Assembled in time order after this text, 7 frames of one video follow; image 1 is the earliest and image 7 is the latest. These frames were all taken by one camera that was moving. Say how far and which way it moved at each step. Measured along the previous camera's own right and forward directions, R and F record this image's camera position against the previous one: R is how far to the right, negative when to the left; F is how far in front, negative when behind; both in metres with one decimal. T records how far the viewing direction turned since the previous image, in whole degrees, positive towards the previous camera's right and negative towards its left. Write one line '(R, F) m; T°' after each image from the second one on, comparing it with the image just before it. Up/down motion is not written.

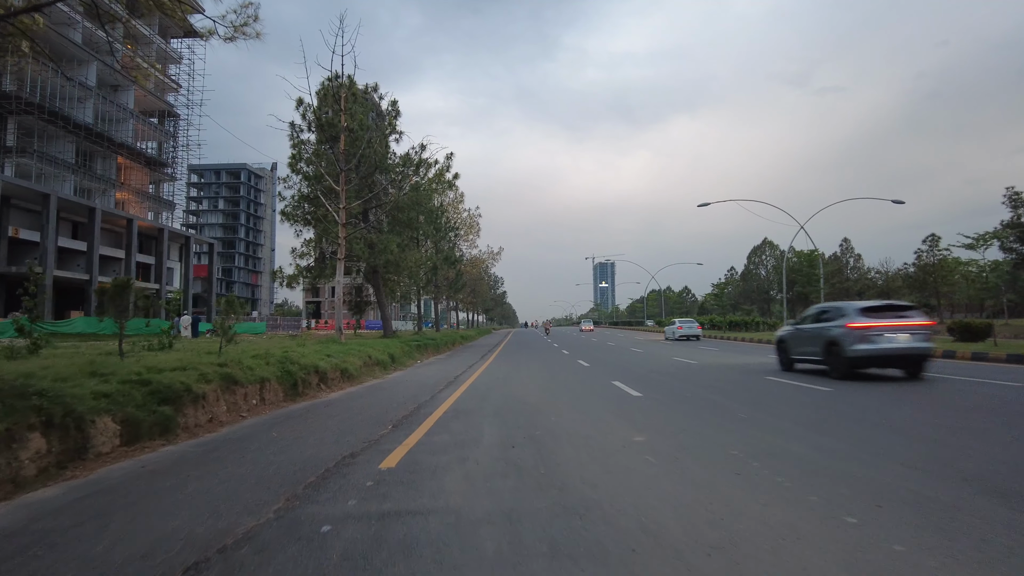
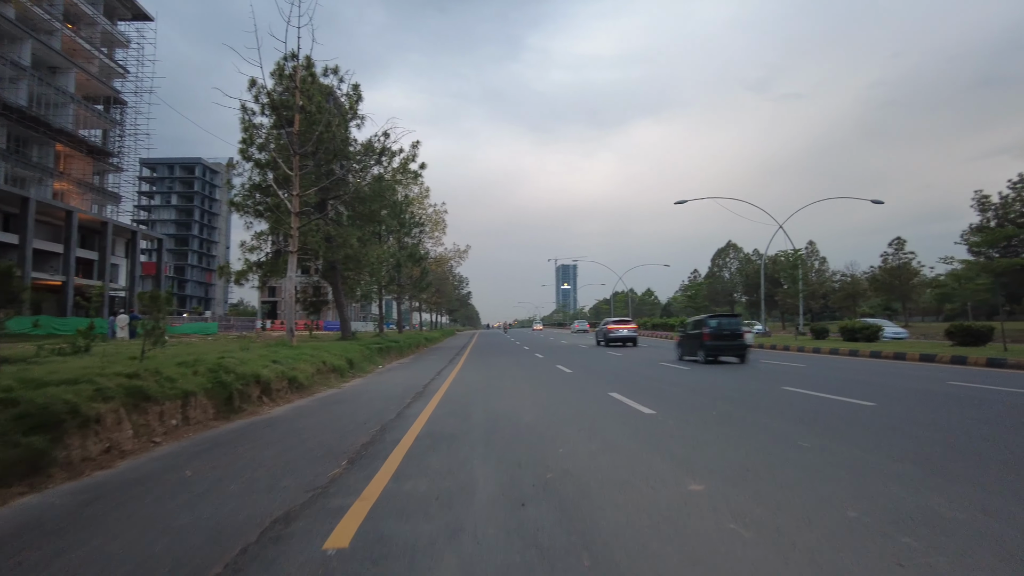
(-0.3, +1.9) m; +3°
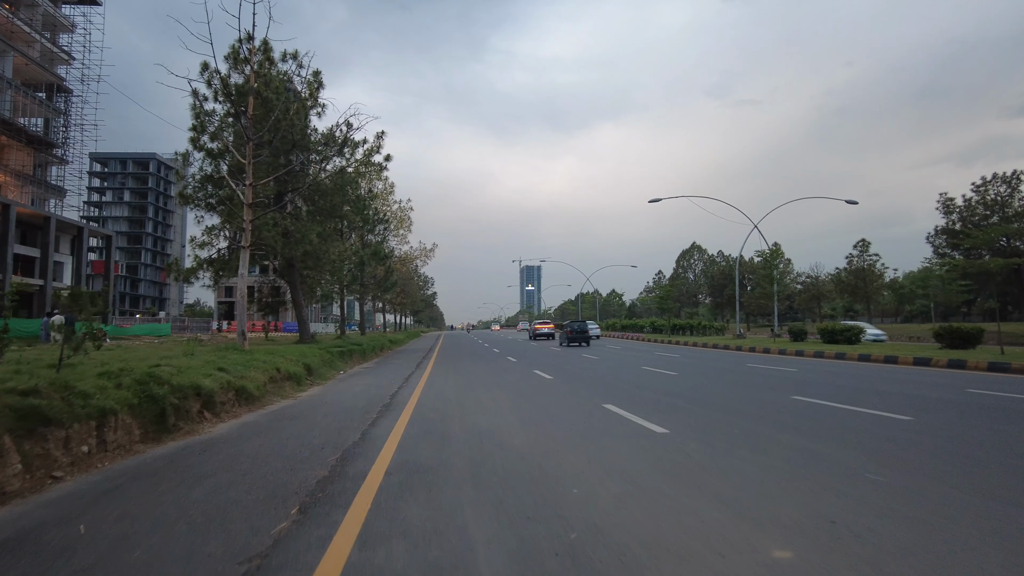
(-0.3, +1.3) m; +3°
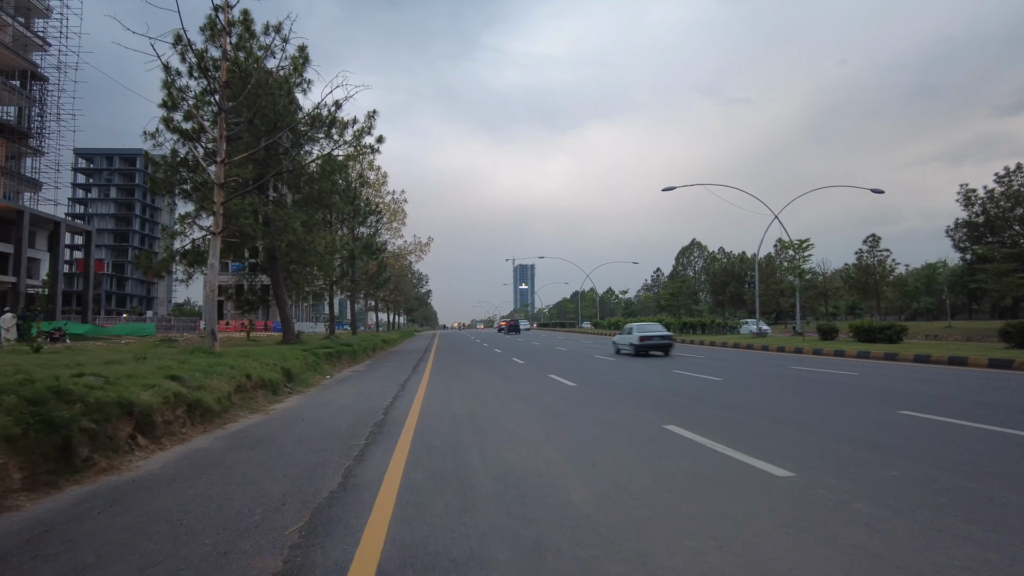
(-0.5, +2.3) m; +1°
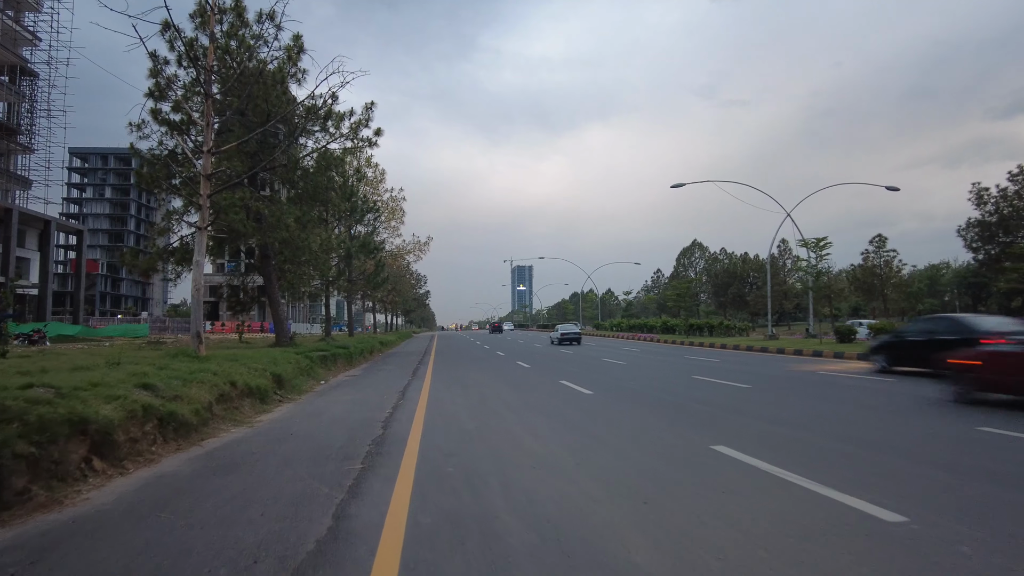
(-0.3, +1.1) m; 0°
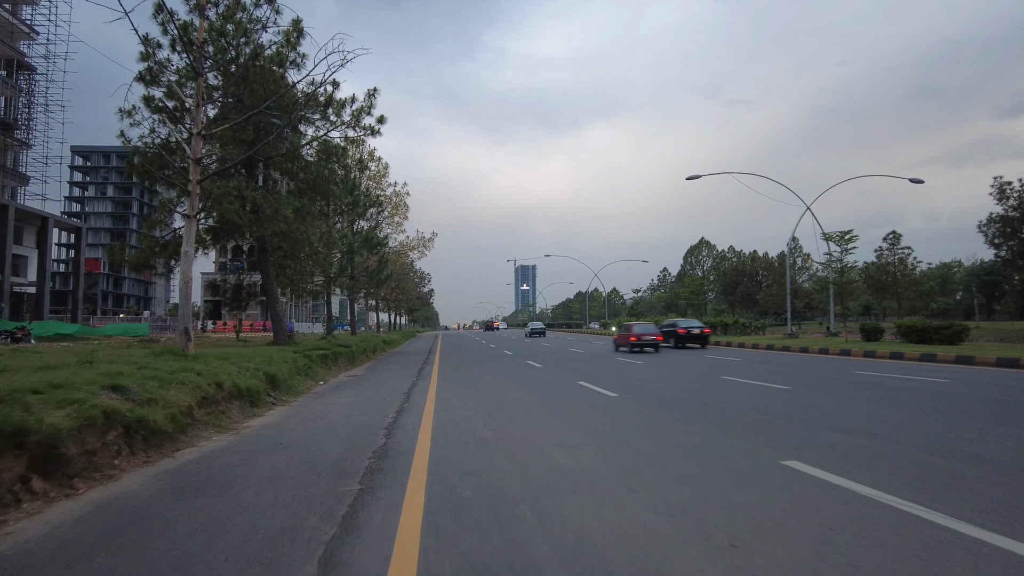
(-0.2, +1.1) m; 0°
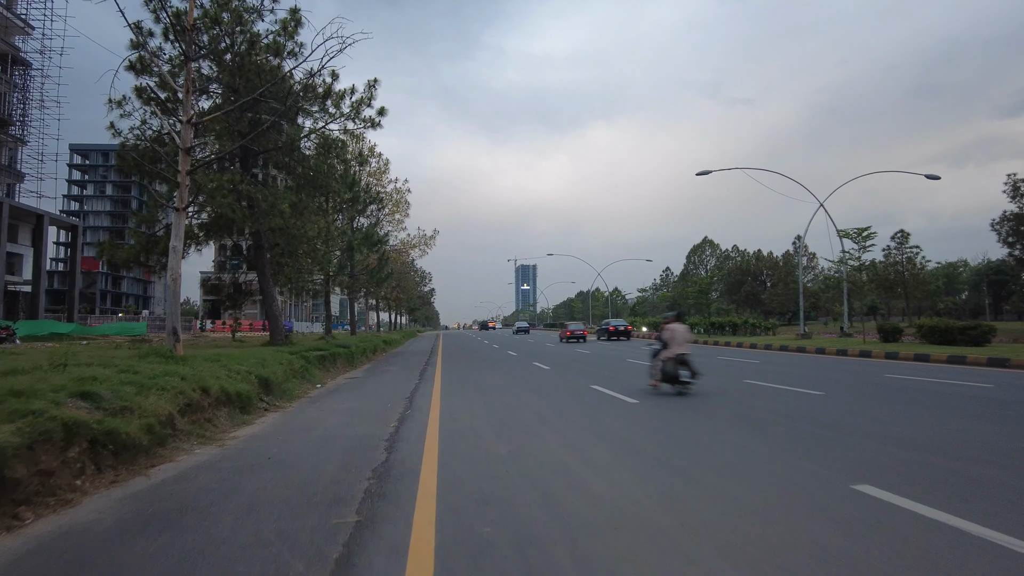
(-0.2, +0.8) m; 0°
